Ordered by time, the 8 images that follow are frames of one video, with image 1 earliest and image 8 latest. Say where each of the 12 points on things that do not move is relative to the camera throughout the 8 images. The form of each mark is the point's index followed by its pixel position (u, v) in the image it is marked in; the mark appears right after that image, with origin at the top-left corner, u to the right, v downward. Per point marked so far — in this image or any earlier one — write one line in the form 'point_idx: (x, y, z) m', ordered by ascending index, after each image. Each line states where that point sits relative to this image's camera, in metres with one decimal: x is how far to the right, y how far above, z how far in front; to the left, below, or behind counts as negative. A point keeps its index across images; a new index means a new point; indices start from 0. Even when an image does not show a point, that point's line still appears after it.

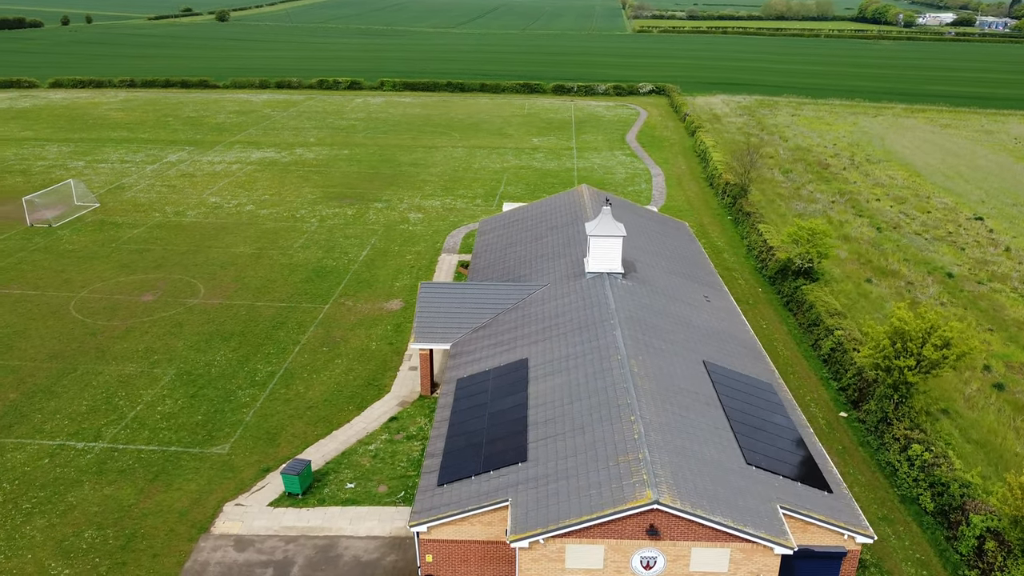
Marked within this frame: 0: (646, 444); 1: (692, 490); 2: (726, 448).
0: (+2.8, -3.3, +17.3) m
1: (+3.6, -4.1, +16.3) m
2: (+4.9, -3.7, +18.6) m
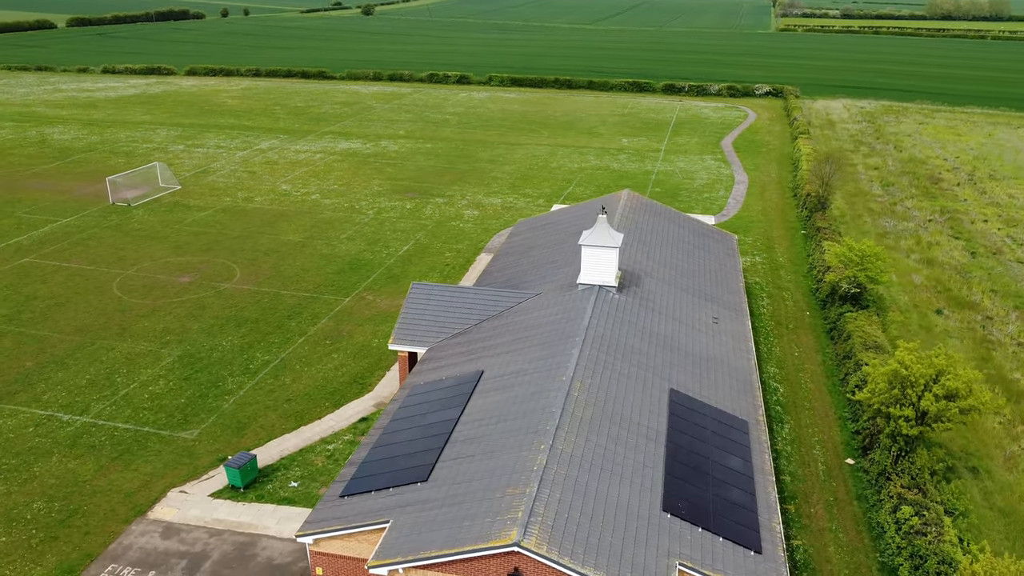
0: (+0.5, -3.7, +15.9) m
1: (+1.0, -4.5, +14.8) m
2: (+2.7, -4.2, +16.8) m
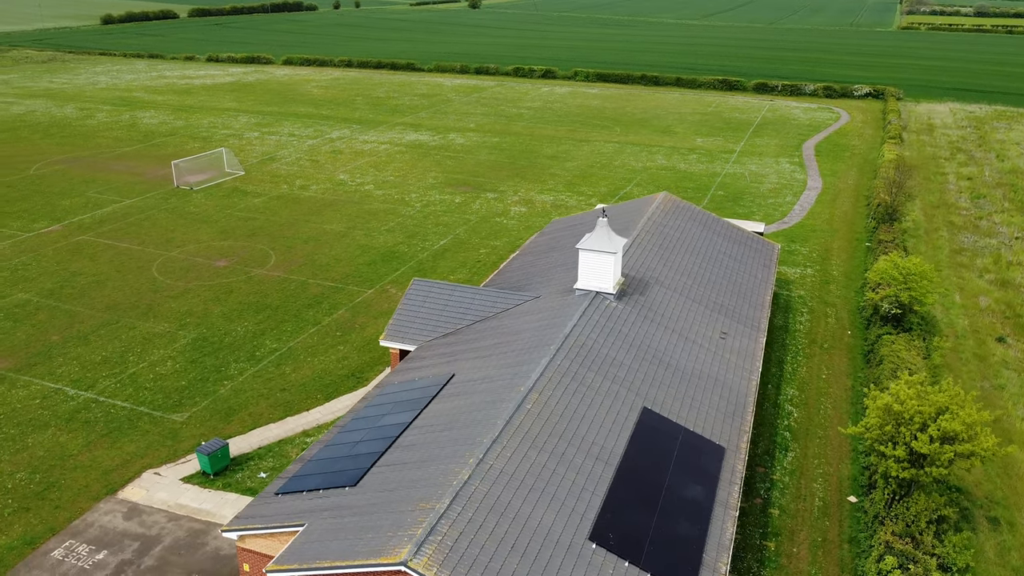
0: (-1.1, -3.8, +15.1) m
1: (-0.7, -4.6, +14.0) m
2: (+1.2, -4.4, +15.7) m
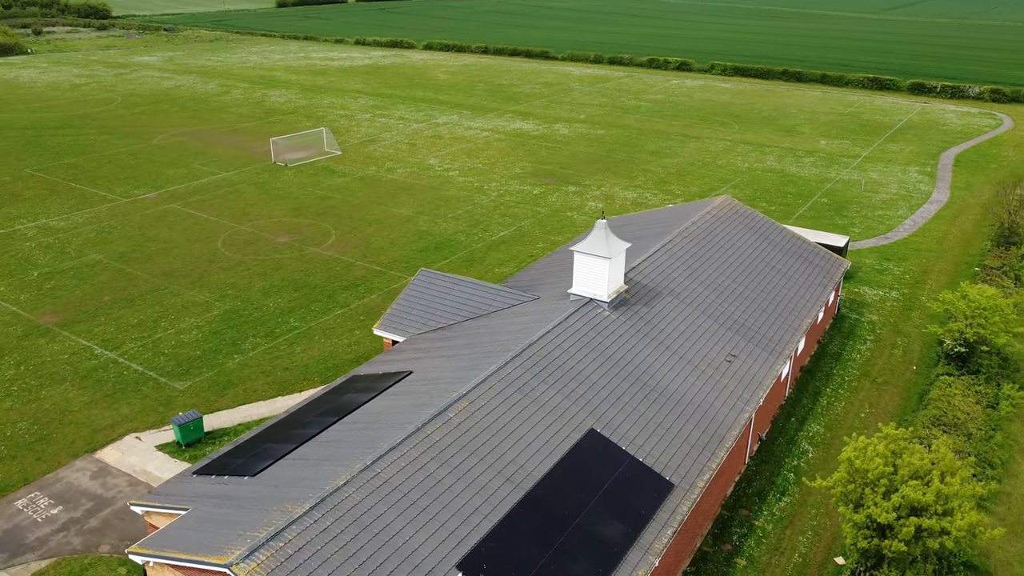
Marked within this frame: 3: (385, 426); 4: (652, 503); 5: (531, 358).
0: (-3.4, -3.7, +14.4) m
1: (-3.3, -4.6, +13.2) m
2: (-1.1, -4.5, +14.5) m
3: (-2.7, -2.9, +17.1) m
4: (+2.9, -4.5, +16.8) m
5: (+0.5, -1.7, +19.6) m
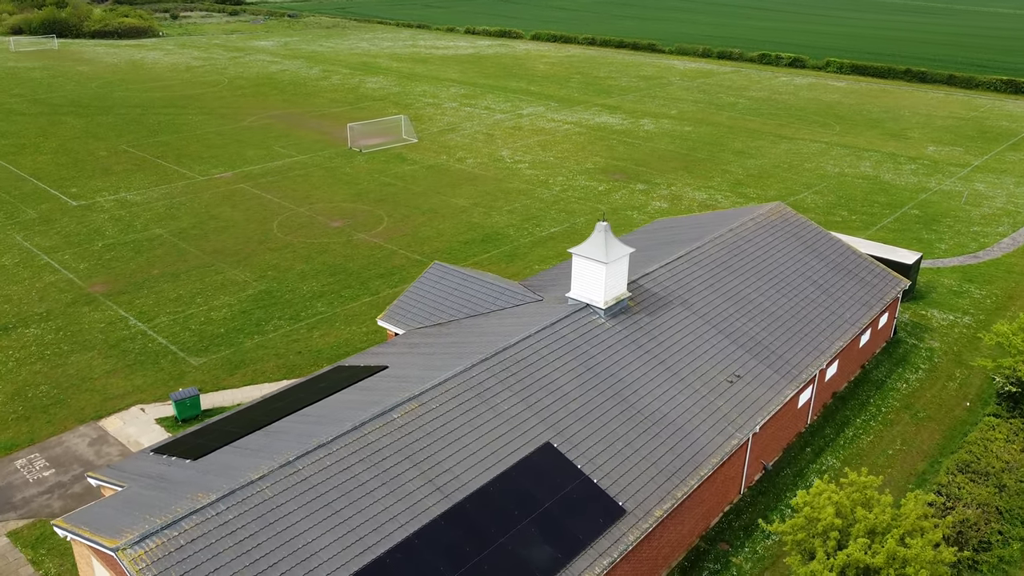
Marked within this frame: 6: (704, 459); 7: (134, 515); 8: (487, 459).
0: (-5.0, -3.5, +14.2) m
1: (-5.1, -4.4, +13.0) m
2: (-2.7, -4.5, +14.0) m
3: (-3.8, -2.8, +16.7) m
4: (+1.6, -4.7, +15.7) m
5: (-0.2, -1.8, +18.8) m
6: (+4.3, -3.8, +18.1) m
7: (-6.6, -4.0, +14.0) m
8: (-0.5, -3.5, +16.3) m
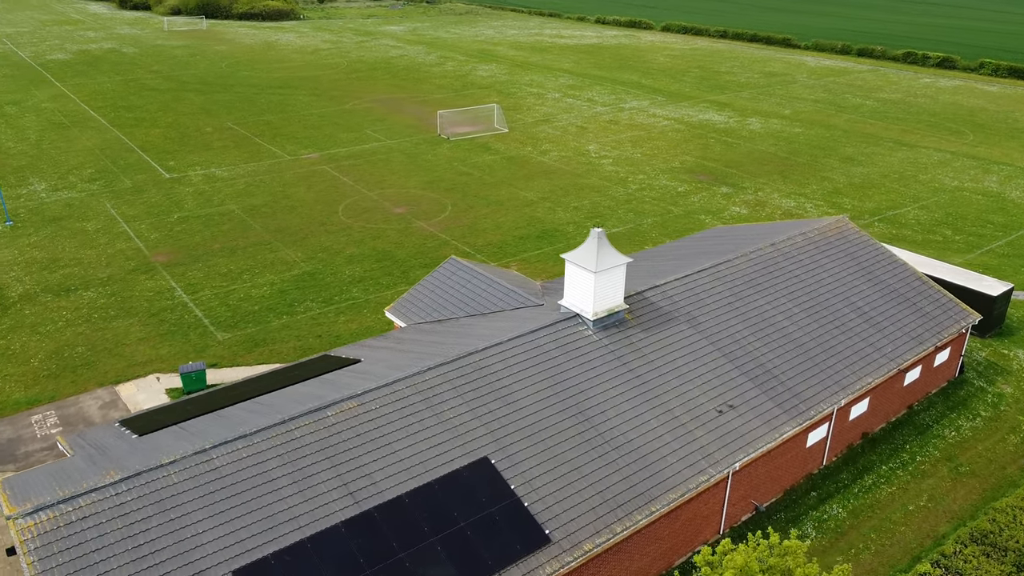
0: (-6.7, -3.3, +14.3) m
1: (-7.1, -4.1, +13.2) m
2: (-4.5, -4.3, +13.8) m
3: (-5.1, -2.6, +16.6) m
4: (-0.1, -4.9, +14.7) m
5: (-1.1, -1.8, +18.1) m
6: (+3.1, -4.3, +16.7) m
7: (-8.3, -3.6, +14.5) m
8: (-1.9, -3.5, +15.7) m
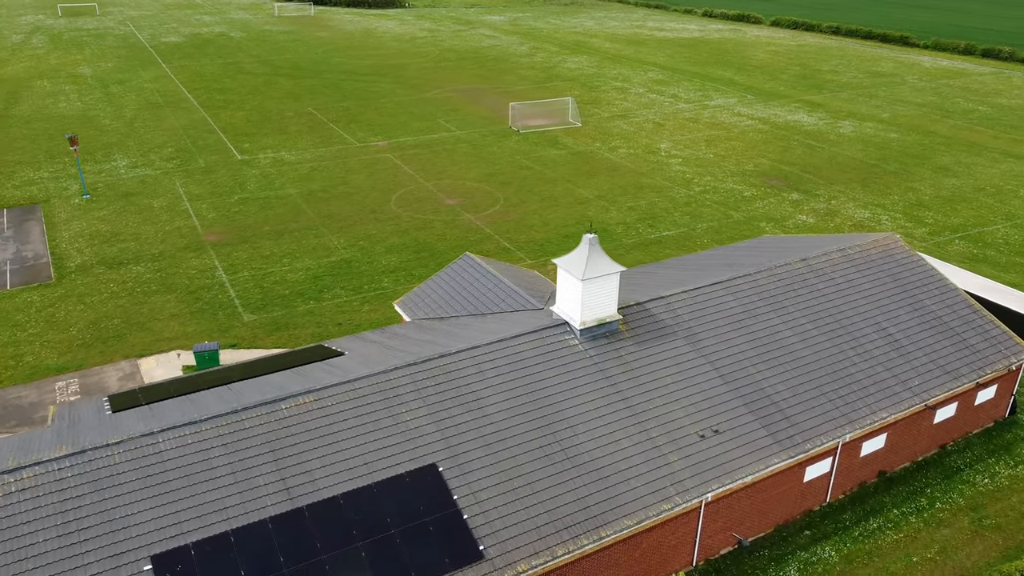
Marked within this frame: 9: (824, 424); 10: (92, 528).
0: (-7.8, -2.9, +14.8) m
1: (-8.5, -3.8, +13.7) m
2: (-5.9, -4.2, +14.0) m
3: (-5.9, -2.3, +16.8) m
4: (-1.4, -5.0, +14.3) m
5: (-1.8, -1.8, +17.7) m
6: (+2.1, -4.5, +15.8) m
7: (-9.5, -3.1, +15.1) m
8: (-3.0, -3.5, +15.5) m
9: (+7.3, -3.1, +18.8) m
10: (-7.1, -4.1, +13.8) m
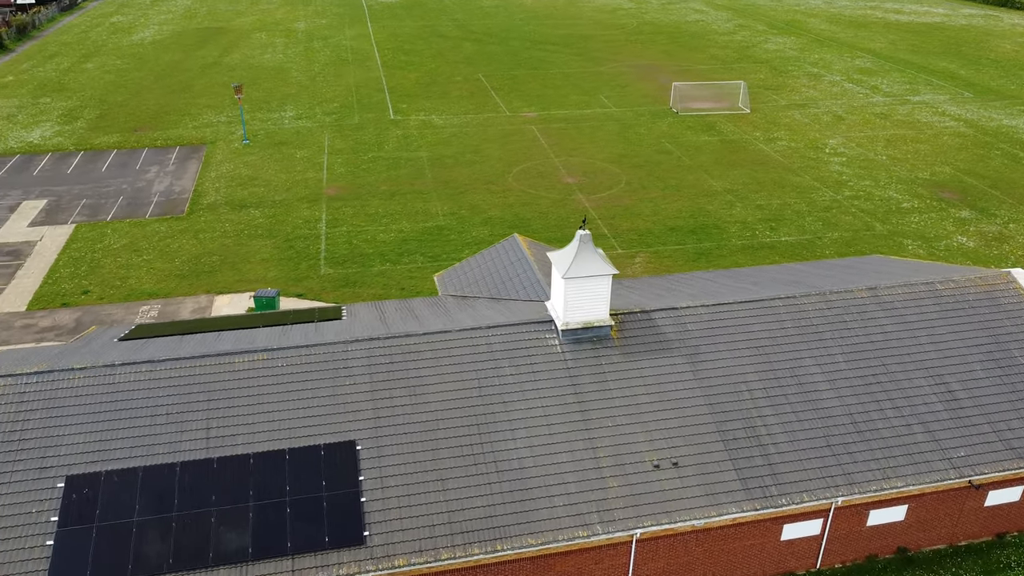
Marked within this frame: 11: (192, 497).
0: (-9.3, -1.6, +16.4) m
1: (-10.3, -2.4, +15.6) m
2: (-7.8, -3.1, +15.2) m
3: (-6.9, -1.3, +17.8) m
4: (-3.5, -4.5, +14.3) m
5: (-2.6, -1.3, +17.5) m
6: (+0.2, -4.5, +14.9) m
7: (-10.8, -1.6, +17.2) m
8: (-4.6, -2.8, +15.8) m
9: (+6.2, -3.8, +16.2) m
10: (-9.0, -2.9, +15.3) m
11: (-5.8, -3.8, +14.7) m
